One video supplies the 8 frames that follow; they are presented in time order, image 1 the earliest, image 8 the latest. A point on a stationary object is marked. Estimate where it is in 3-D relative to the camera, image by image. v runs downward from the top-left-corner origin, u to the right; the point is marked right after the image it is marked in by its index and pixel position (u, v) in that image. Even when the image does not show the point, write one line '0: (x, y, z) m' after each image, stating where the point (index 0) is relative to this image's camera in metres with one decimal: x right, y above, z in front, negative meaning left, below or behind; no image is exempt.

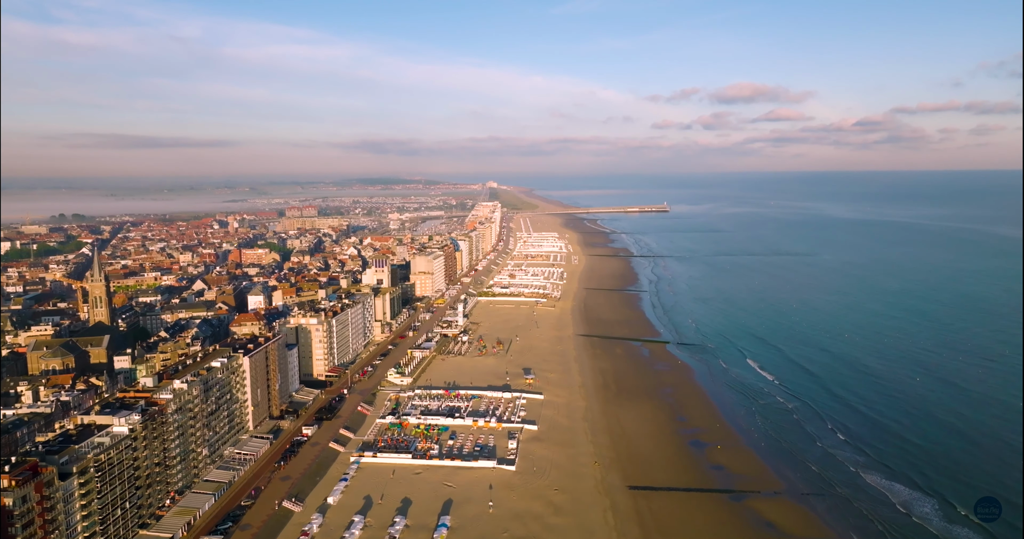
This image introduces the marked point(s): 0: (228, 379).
0: (-8.1, -3.1, +19.8) m
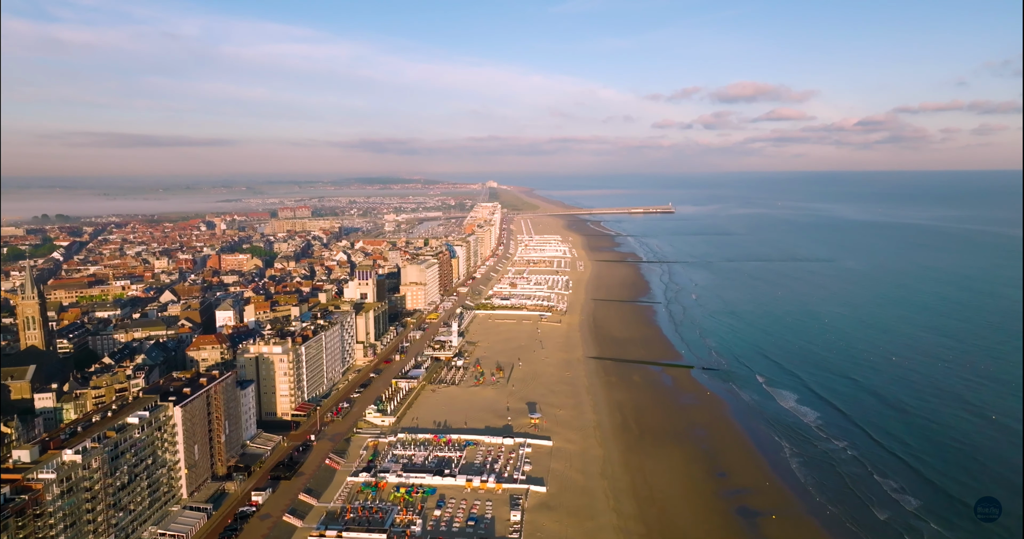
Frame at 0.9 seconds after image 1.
0: (-8.1, -3.8, +15.4) m
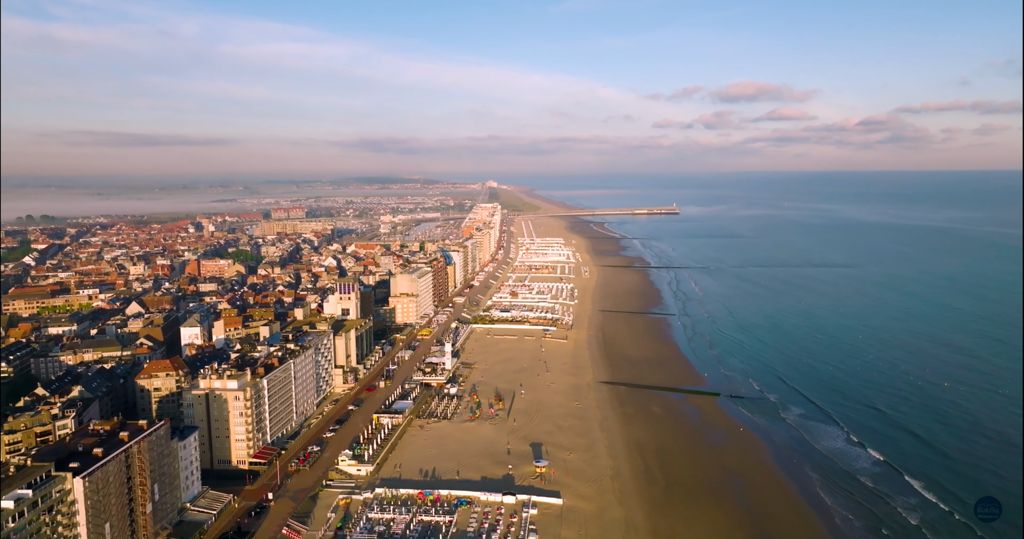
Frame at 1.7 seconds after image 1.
0: (-8.0, -4.3, +11.6) m
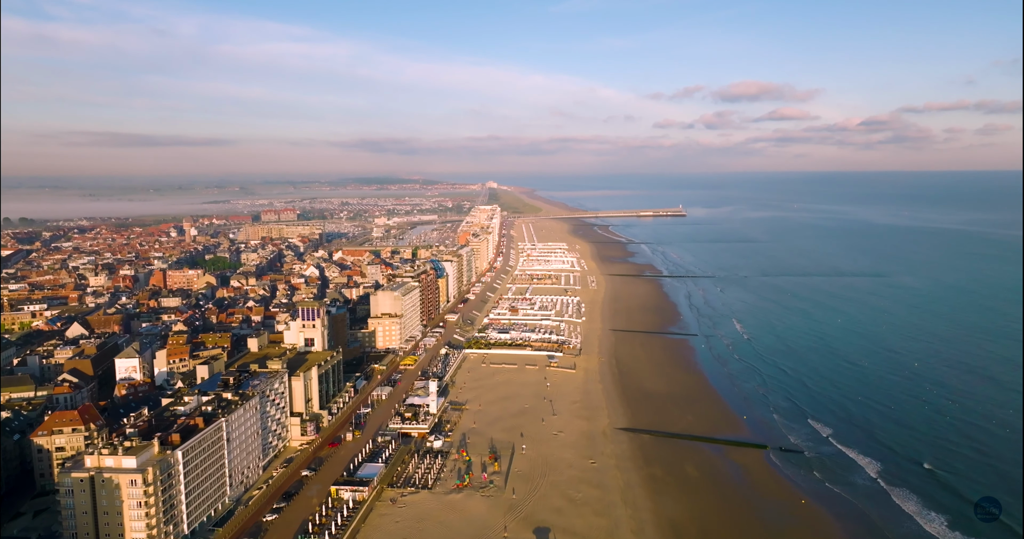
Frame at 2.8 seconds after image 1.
0: (-8.1, -5.0, +6.6) m
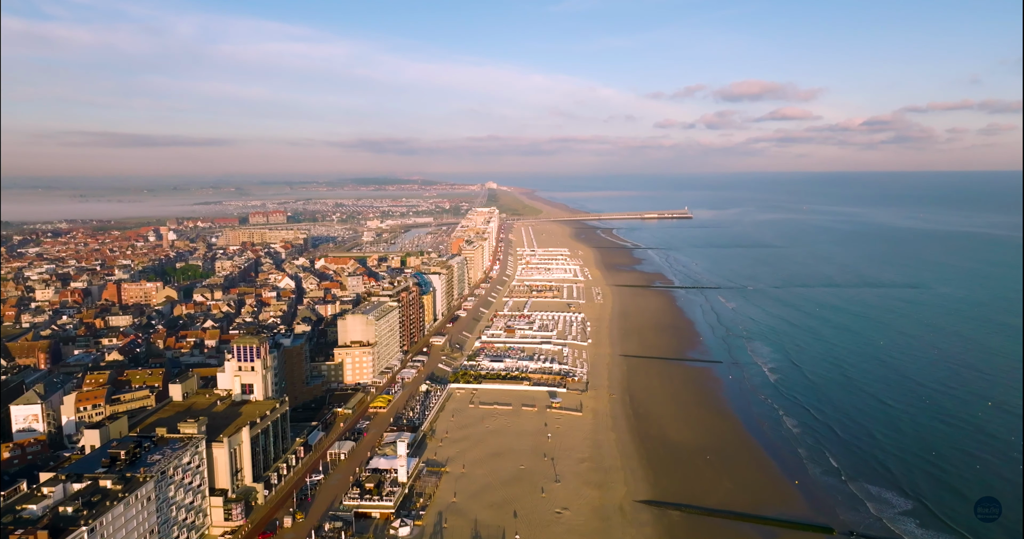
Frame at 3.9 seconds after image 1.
0: (-8.3, -5.8, +1.5) m
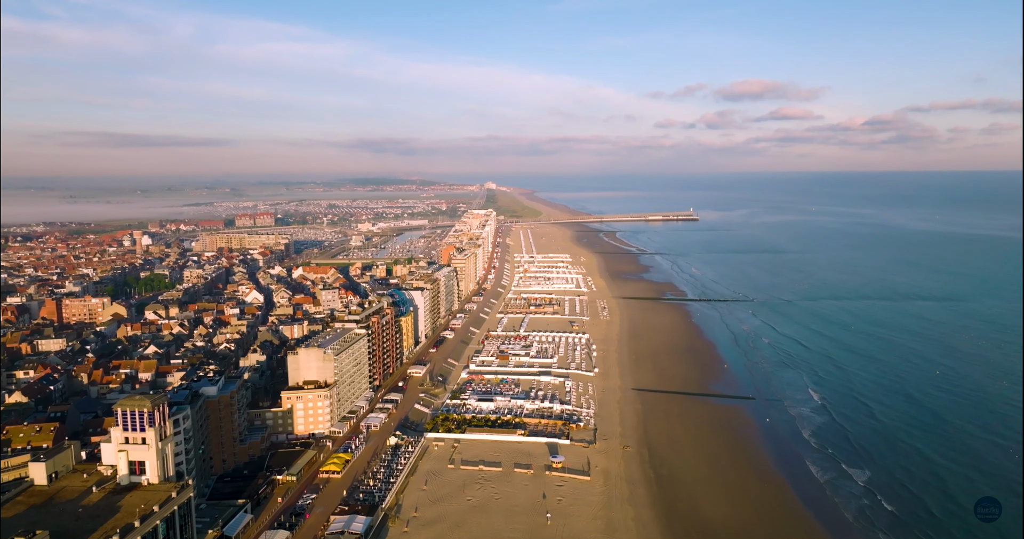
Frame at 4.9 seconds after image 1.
0: (-8.6, -6.5, -3.6) m
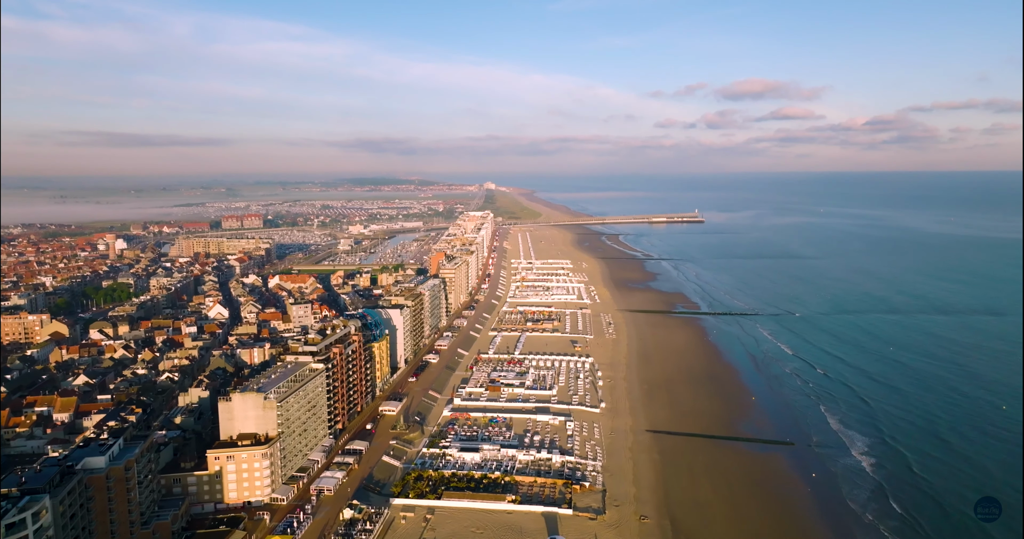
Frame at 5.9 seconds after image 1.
0: (-8.9, -7.1, -8.1) m
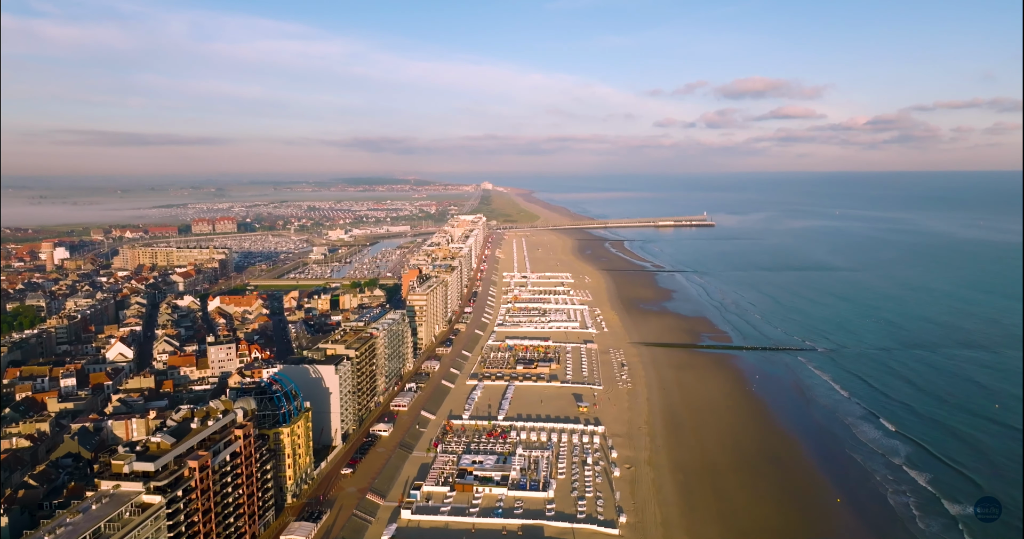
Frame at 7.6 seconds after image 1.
0: (-9.5, -8.3, -16.3) m
